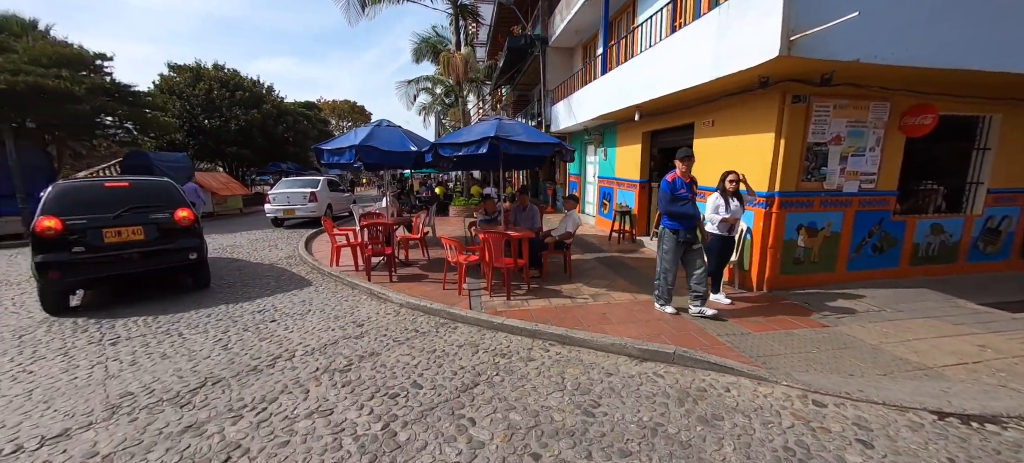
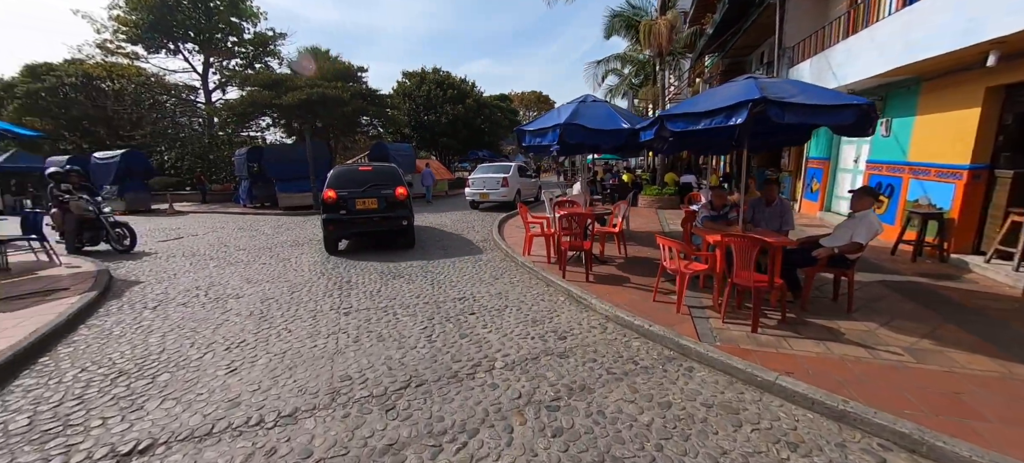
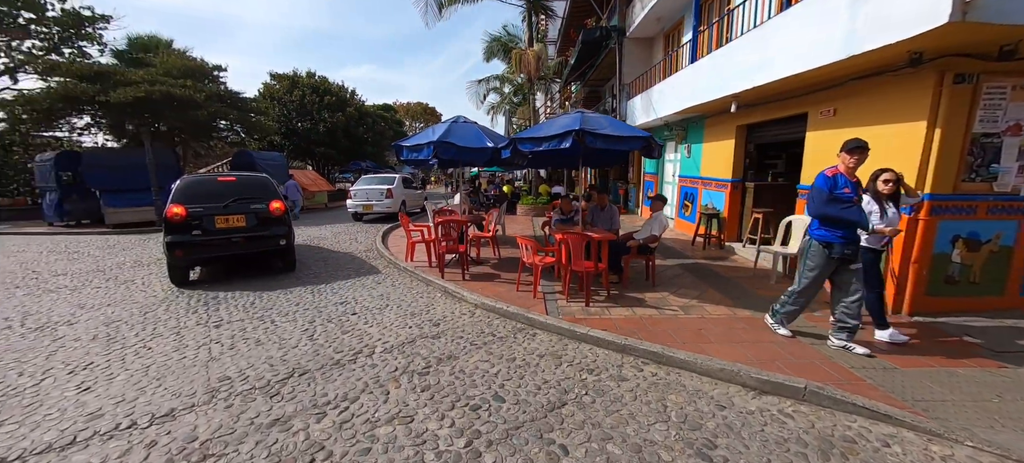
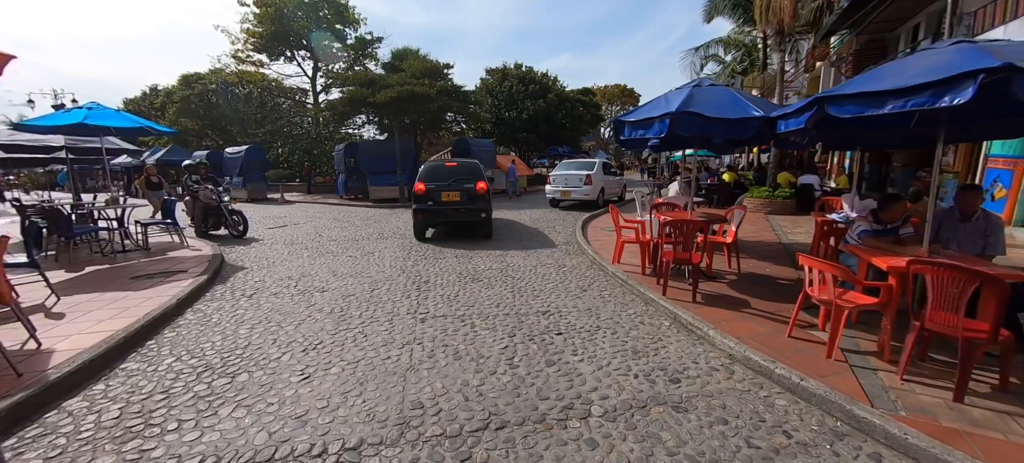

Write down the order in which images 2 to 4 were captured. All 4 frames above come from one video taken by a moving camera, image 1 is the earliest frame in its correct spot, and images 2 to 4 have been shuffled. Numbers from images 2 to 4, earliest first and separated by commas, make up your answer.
3, 2, 4
